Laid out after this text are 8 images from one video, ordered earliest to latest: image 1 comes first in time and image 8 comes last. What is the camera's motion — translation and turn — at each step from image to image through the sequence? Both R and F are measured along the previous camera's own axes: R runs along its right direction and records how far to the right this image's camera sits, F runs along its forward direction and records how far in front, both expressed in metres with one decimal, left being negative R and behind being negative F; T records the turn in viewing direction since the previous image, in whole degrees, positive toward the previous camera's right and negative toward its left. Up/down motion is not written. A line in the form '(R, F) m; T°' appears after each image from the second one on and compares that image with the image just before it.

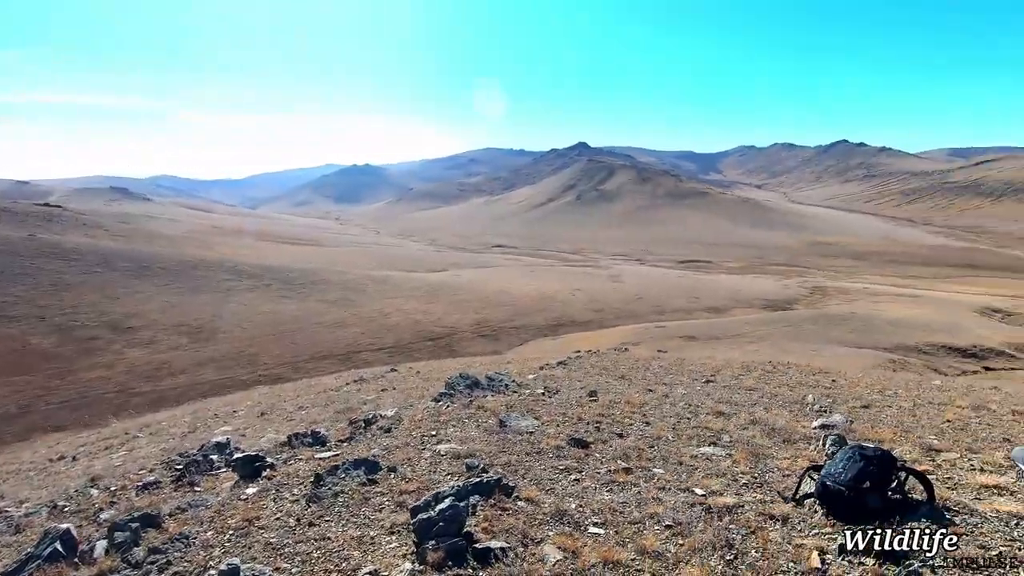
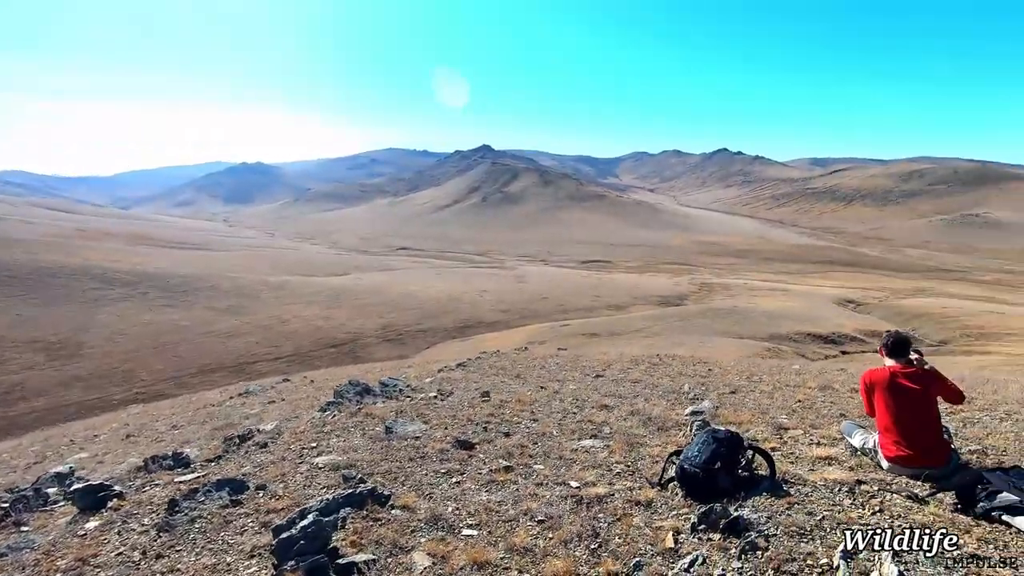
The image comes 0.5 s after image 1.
(+0.4, 0.0) m; +10°
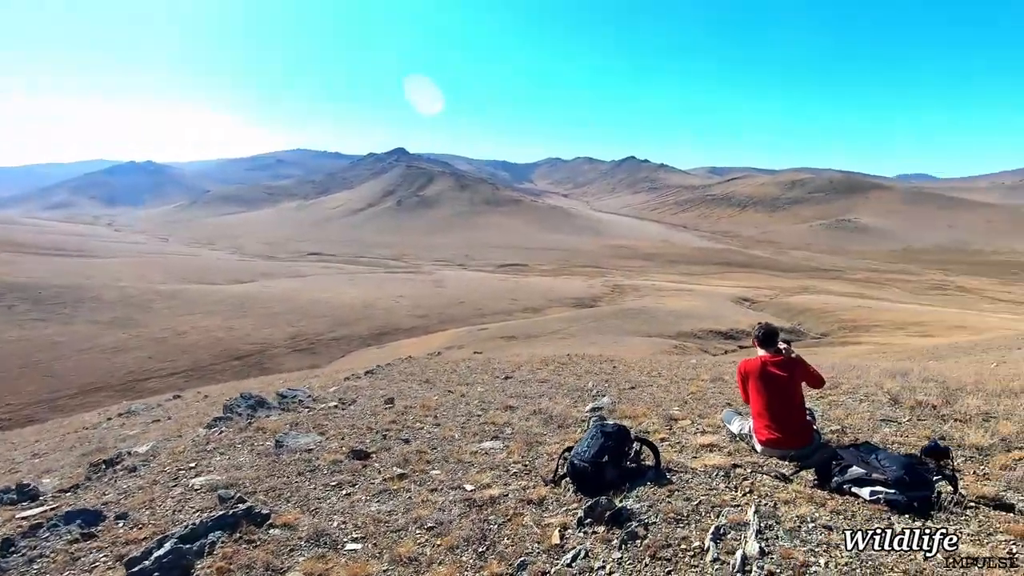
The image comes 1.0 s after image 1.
(+0.3, +0.1) m; +9°
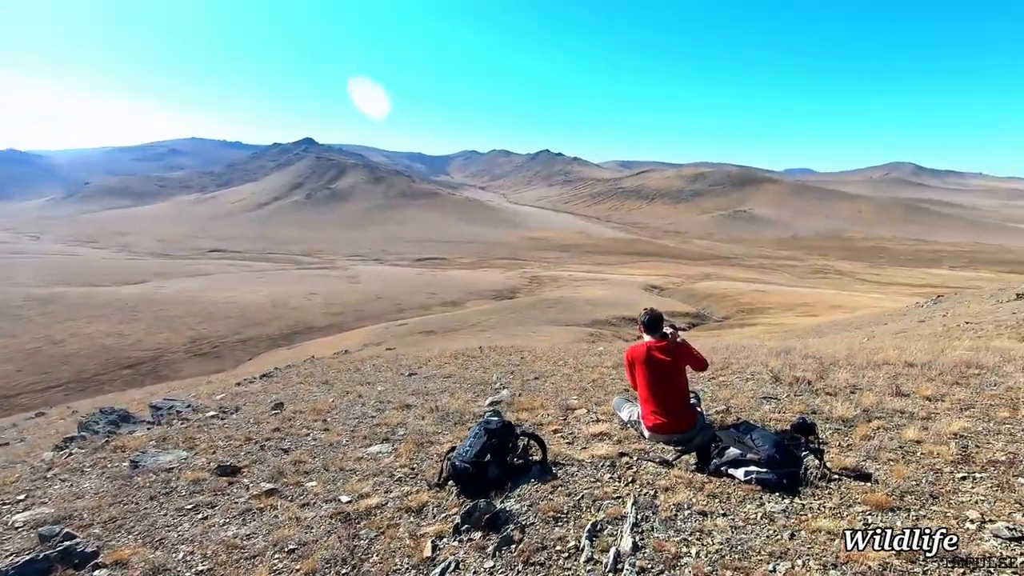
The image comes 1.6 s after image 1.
(+0.5, +0.4) m; +9°
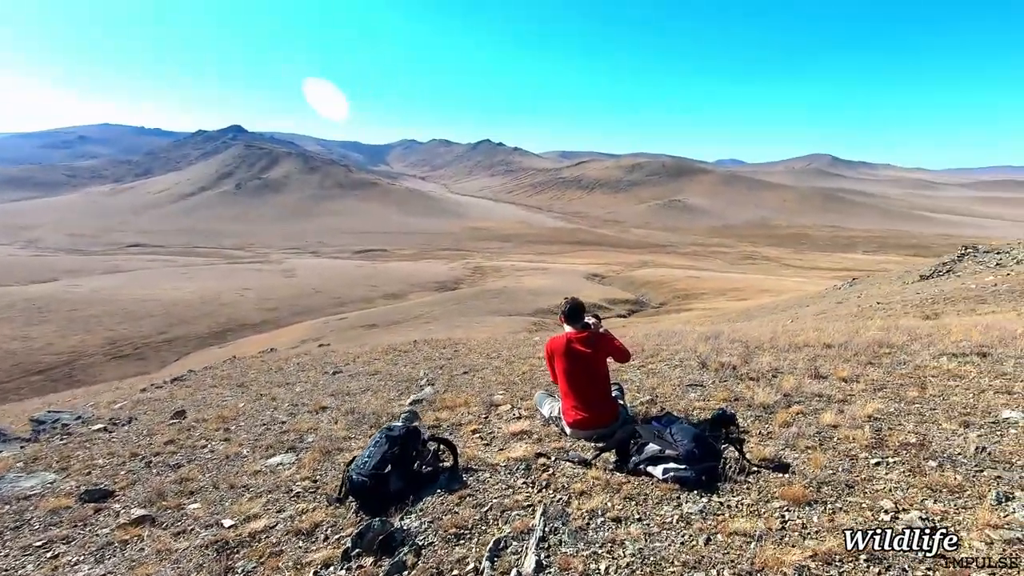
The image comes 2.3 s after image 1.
(+0.4, +0.5) m; +6°
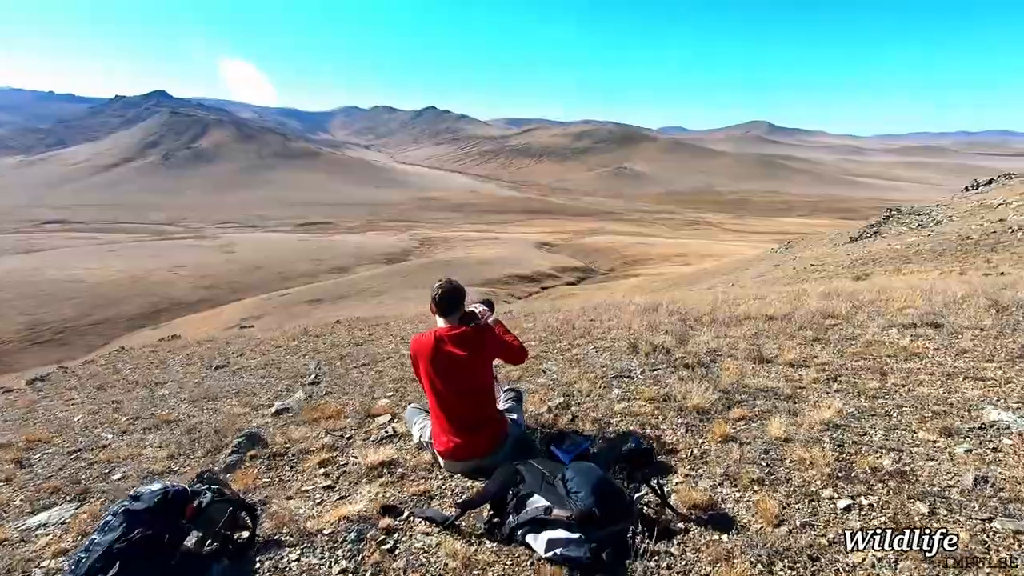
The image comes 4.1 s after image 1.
(+0.9, +1.7) m; +5°
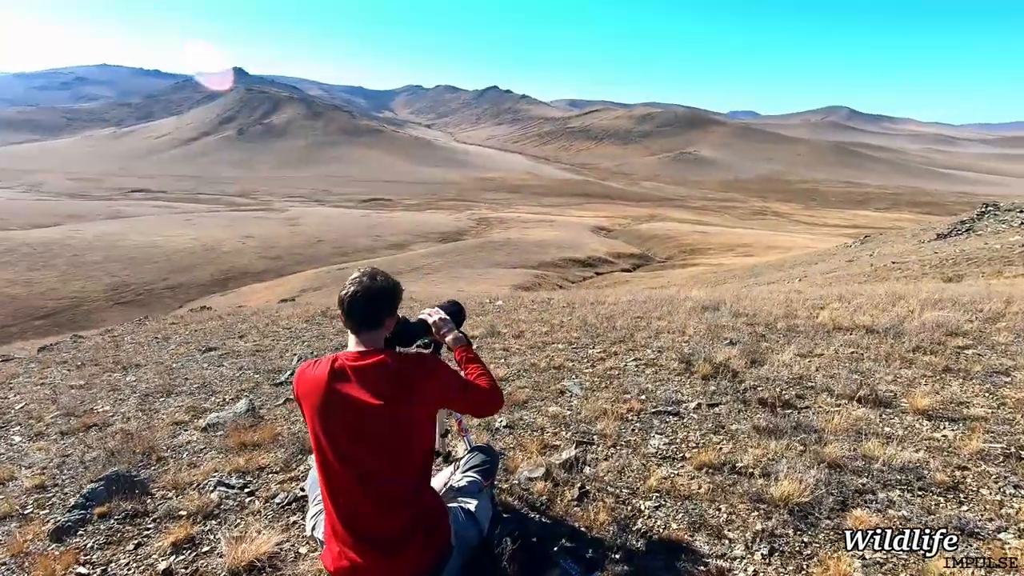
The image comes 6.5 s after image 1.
(+0.5, +2.1) m; -6°
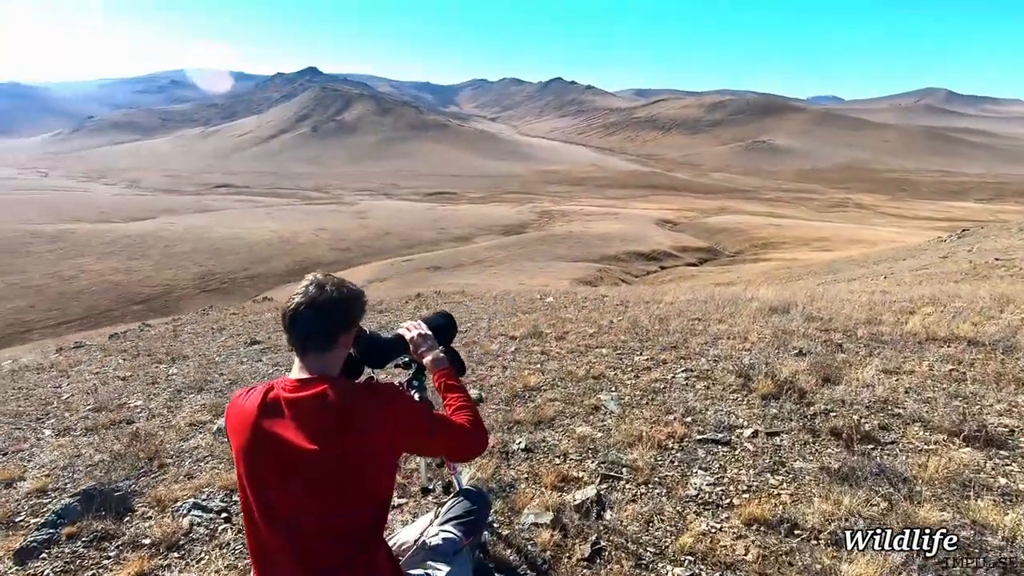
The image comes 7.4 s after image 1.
(+0.3, +0.7) m; -7°
